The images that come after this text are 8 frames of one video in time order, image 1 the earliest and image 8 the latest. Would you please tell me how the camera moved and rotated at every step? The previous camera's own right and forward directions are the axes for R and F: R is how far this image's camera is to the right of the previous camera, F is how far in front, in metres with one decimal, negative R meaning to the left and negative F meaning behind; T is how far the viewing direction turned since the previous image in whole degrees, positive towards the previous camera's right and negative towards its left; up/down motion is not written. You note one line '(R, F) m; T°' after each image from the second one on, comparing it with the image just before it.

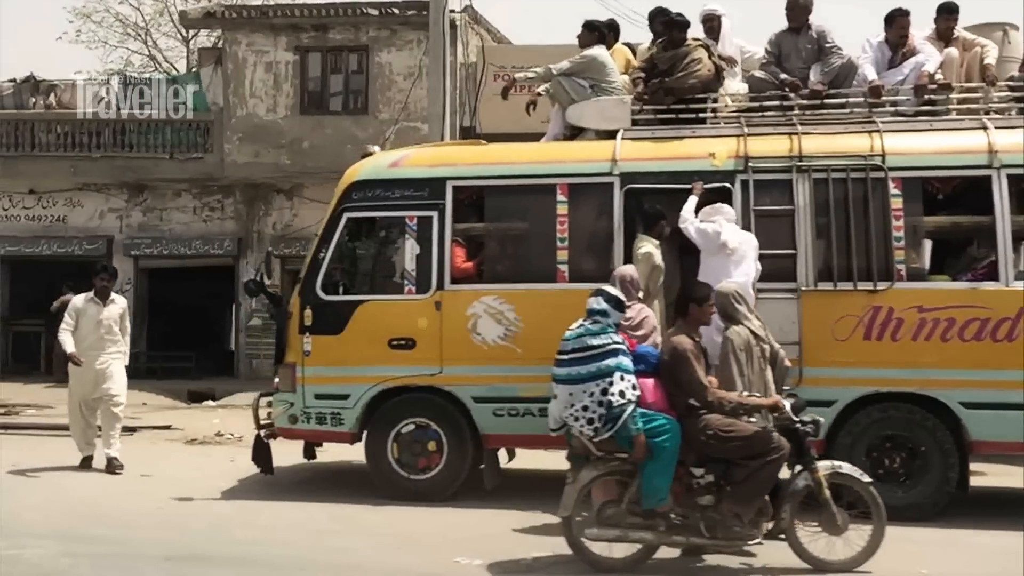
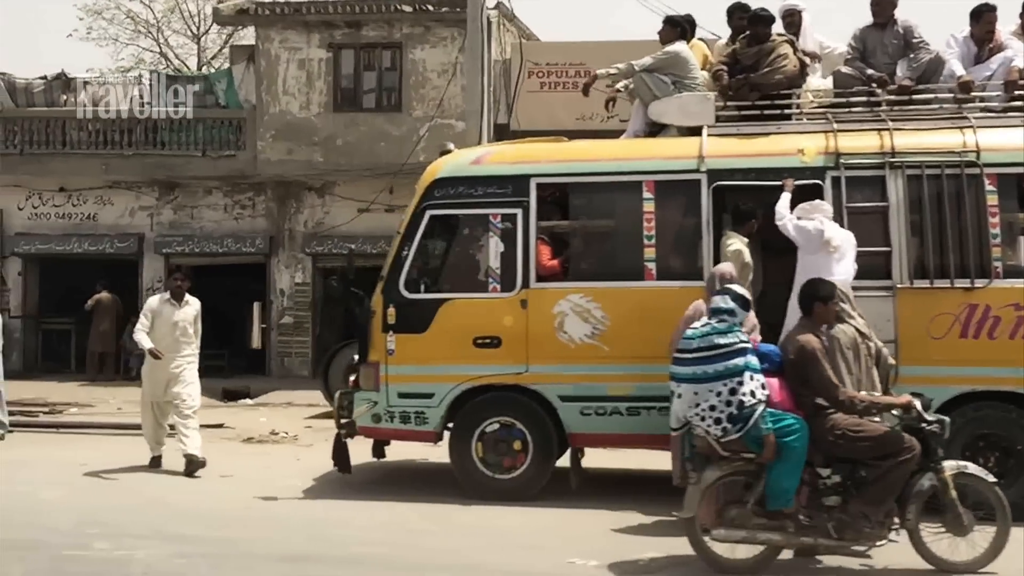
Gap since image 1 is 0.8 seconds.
(-0.7, +0.1) m; 0°
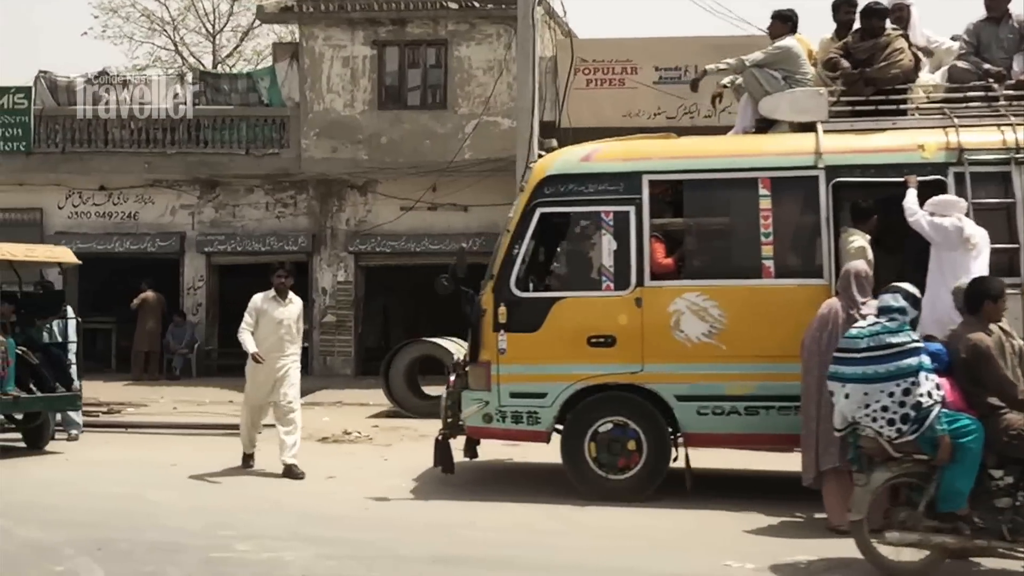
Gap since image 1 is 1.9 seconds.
(-0.9, +0.1) m; 0°
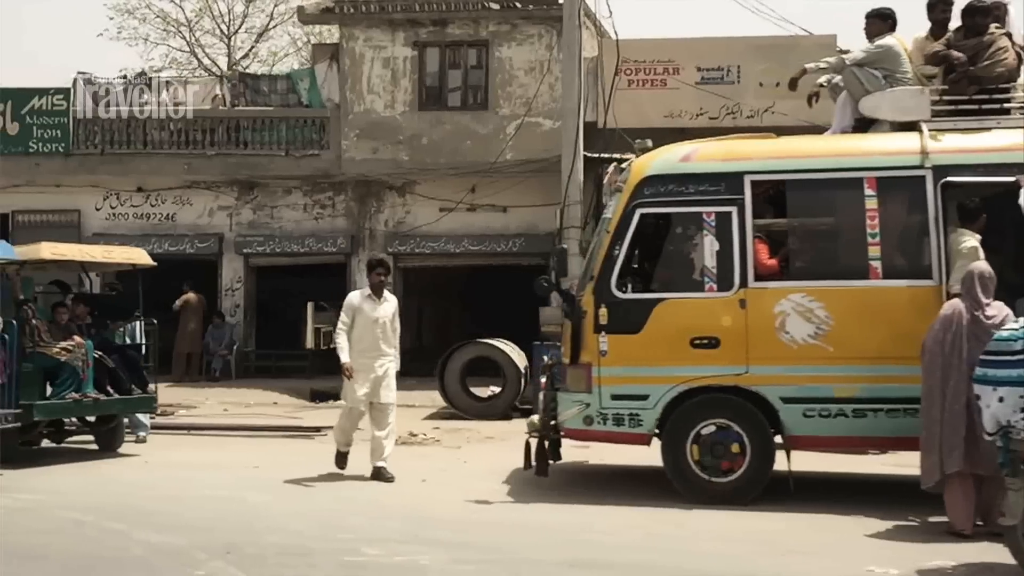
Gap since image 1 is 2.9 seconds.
(-0.8, +0.1) m; 0°
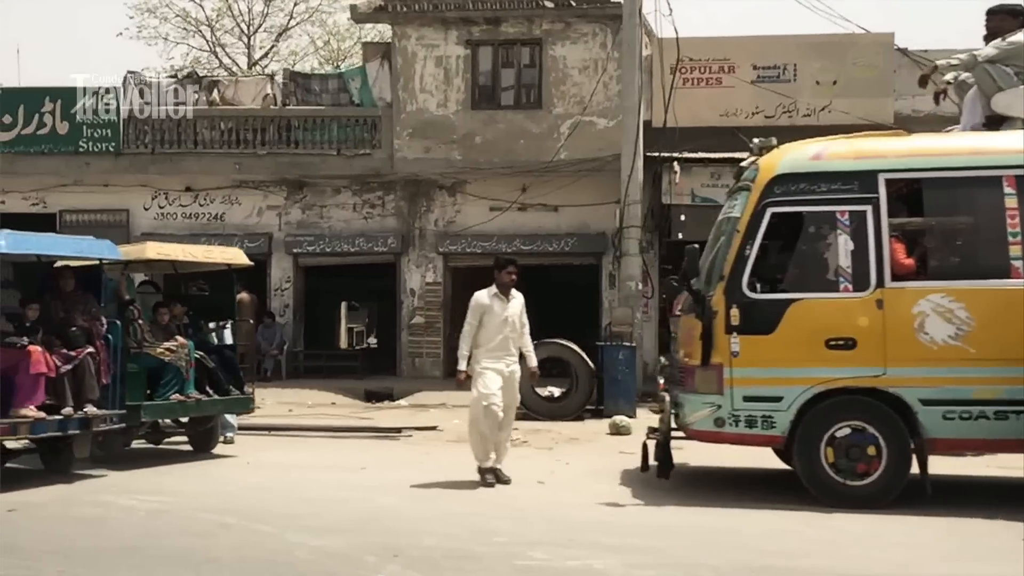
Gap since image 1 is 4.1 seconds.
(-1.1, +0.1) m; 0°
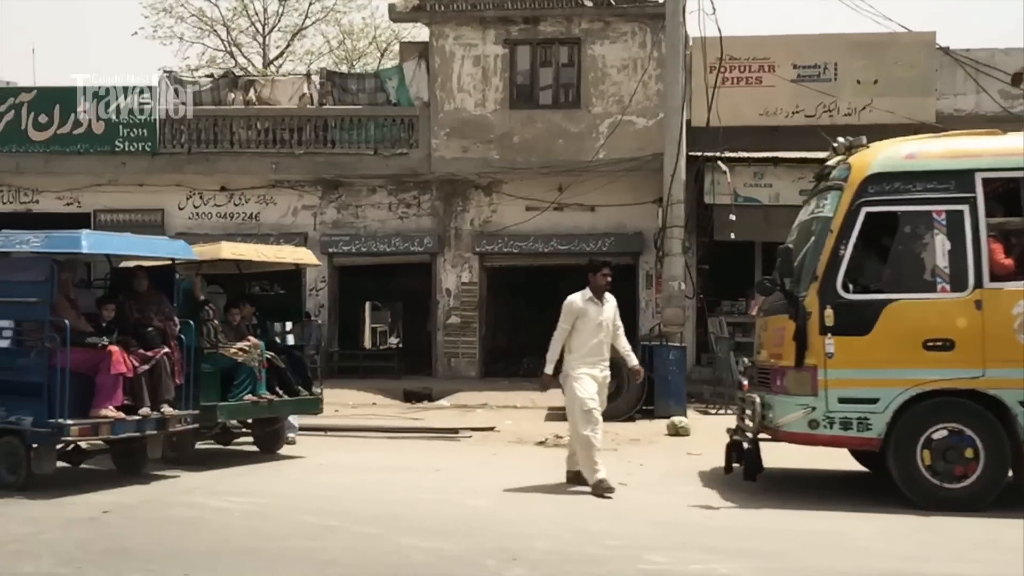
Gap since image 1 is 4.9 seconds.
(-0.7, +0.1) m; 0°
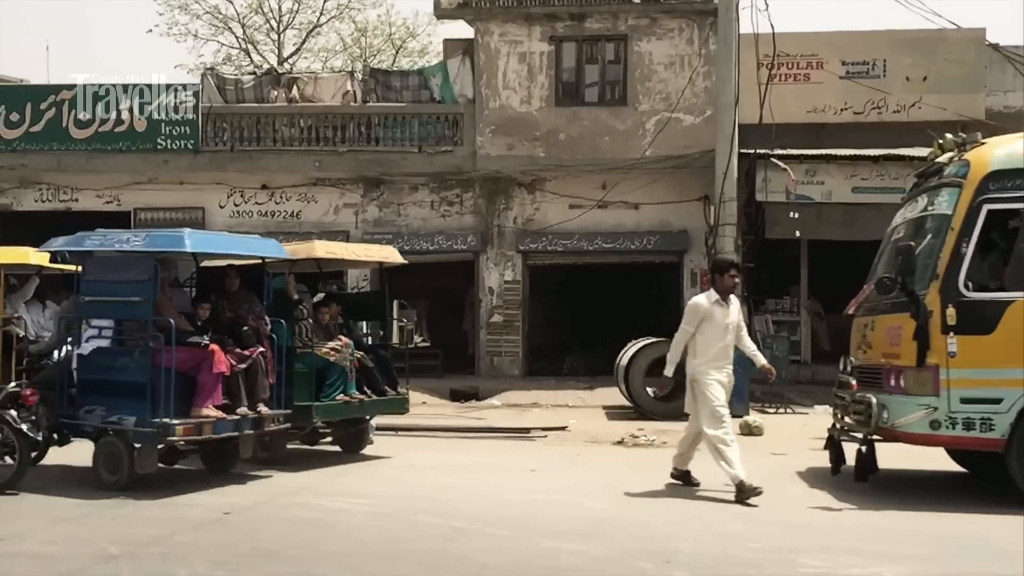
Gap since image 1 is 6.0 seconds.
(-1.0, +0.1) m; 0°
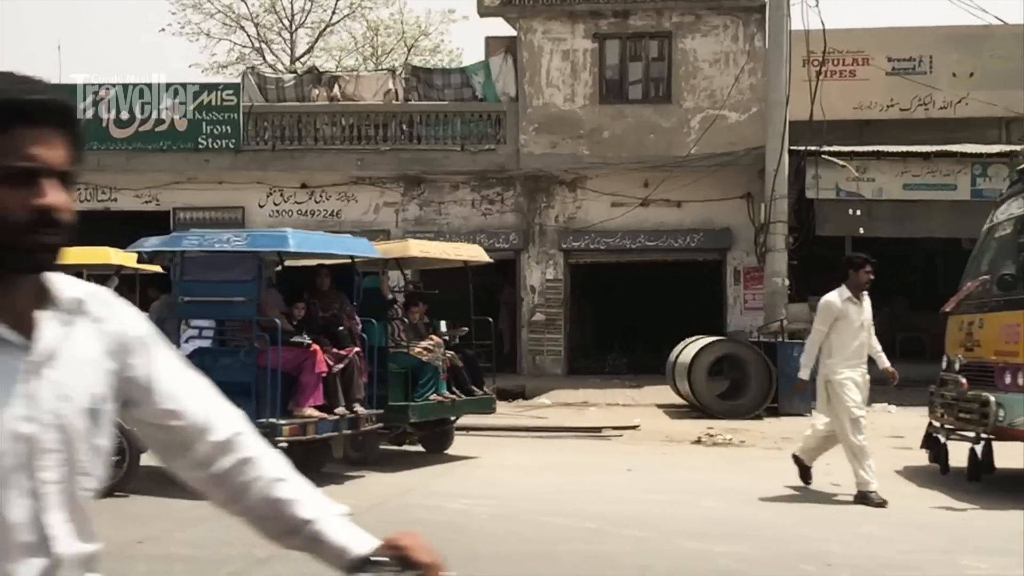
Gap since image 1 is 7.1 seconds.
(-1.0, +0.1) m; 0°
